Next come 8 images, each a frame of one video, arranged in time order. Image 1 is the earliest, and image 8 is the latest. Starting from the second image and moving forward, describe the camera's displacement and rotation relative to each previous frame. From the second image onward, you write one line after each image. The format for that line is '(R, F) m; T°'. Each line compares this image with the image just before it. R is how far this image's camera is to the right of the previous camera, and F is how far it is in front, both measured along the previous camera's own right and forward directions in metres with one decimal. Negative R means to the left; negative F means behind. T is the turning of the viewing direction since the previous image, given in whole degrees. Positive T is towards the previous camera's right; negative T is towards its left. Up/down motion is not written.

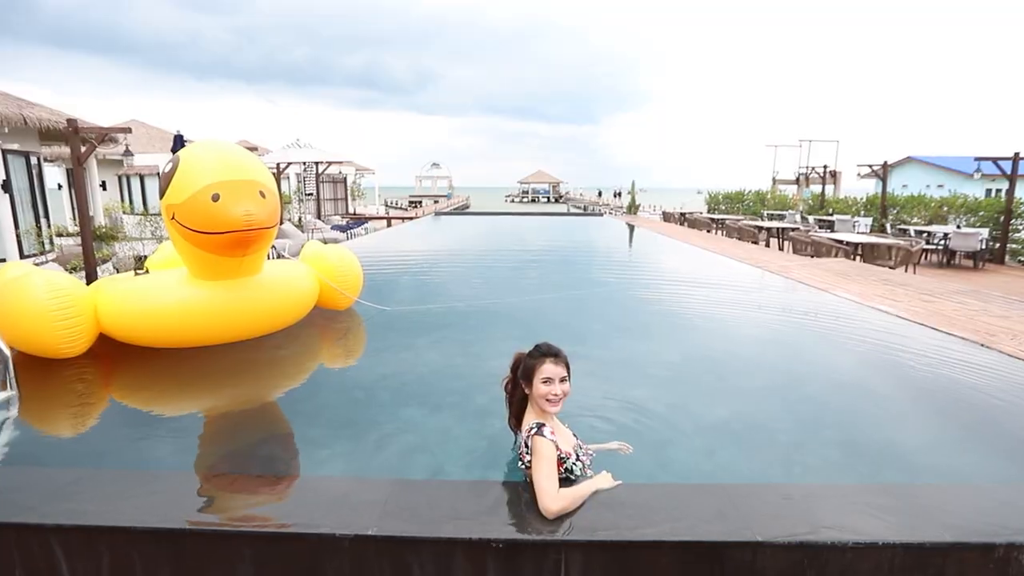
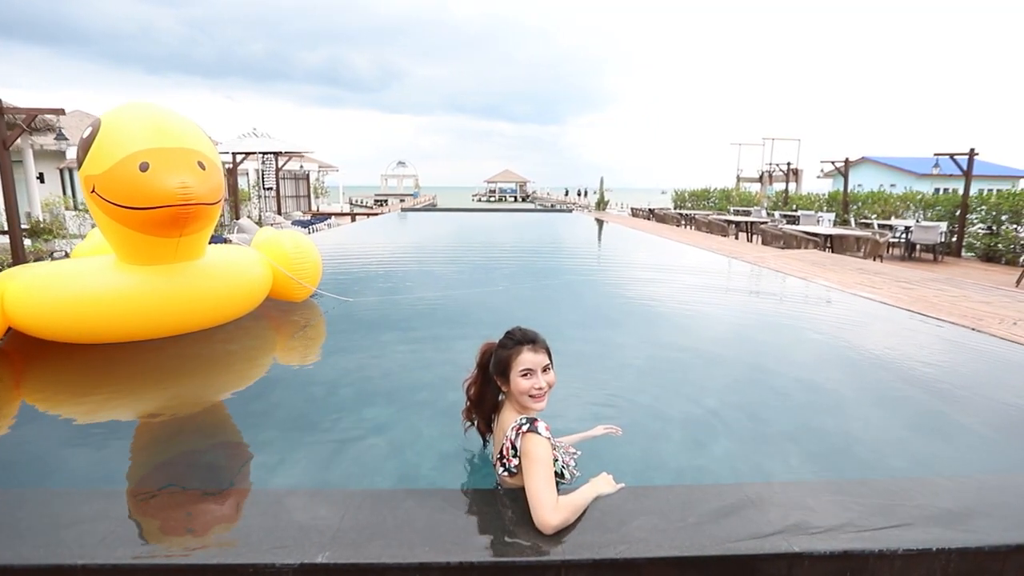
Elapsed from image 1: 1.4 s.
(-0.1, +0.4) m; +3°
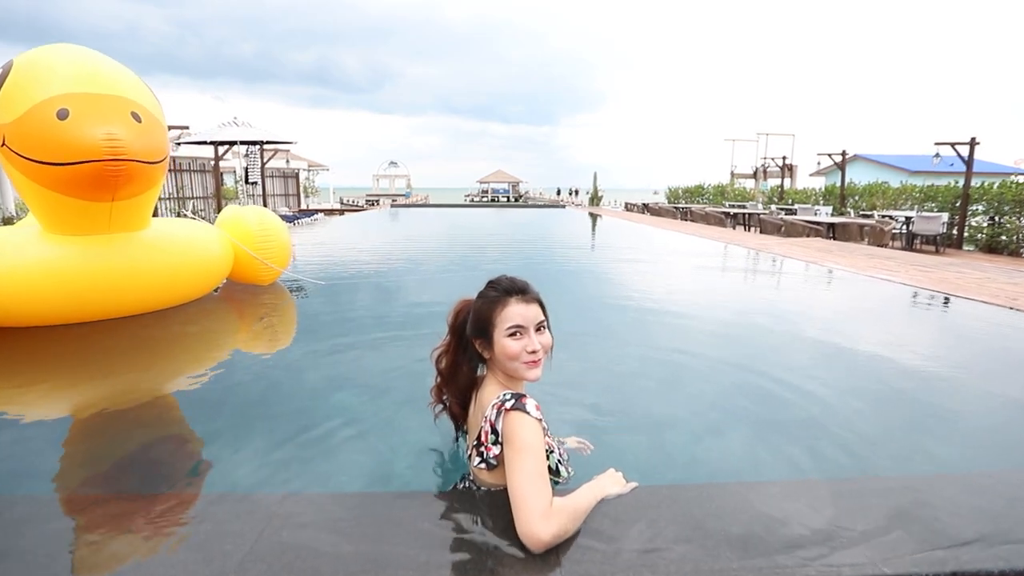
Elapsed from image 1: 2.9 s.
(0.0, +0.5) m; +1°
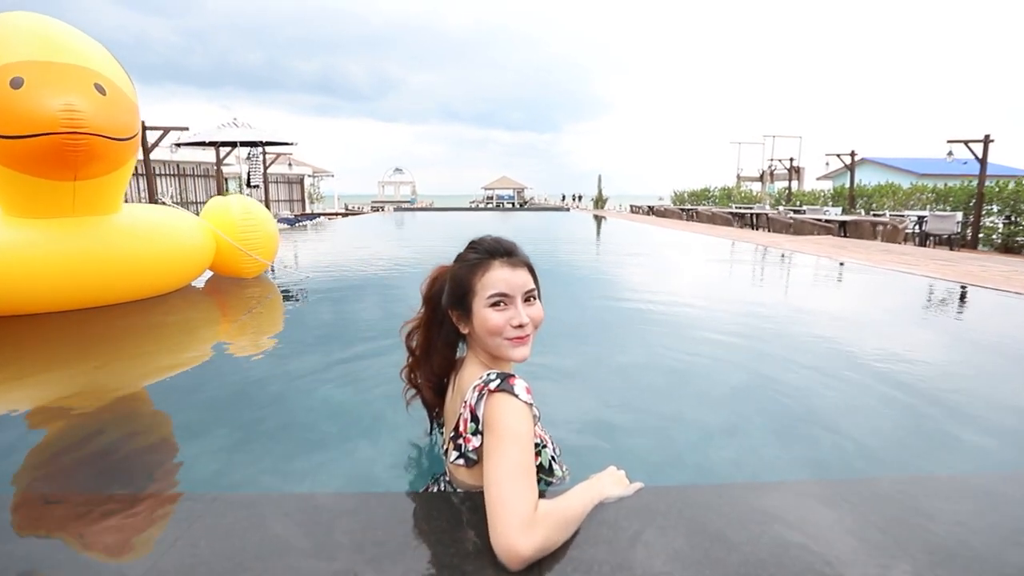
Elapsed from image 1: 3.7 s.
(+0.1, +0.3) m; -1°
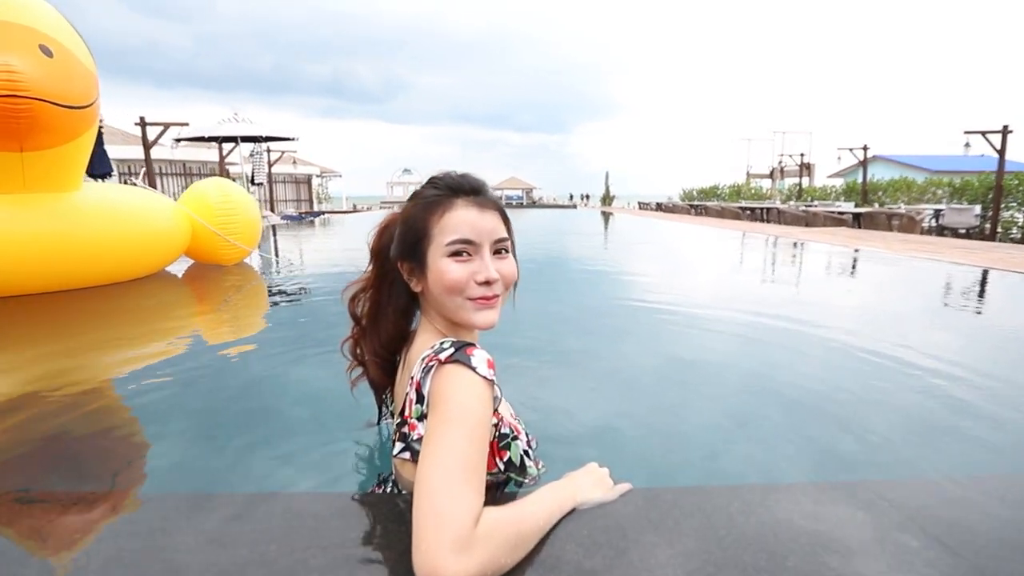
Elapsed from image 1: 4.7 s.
(+0.1, +0.3) m; -1°
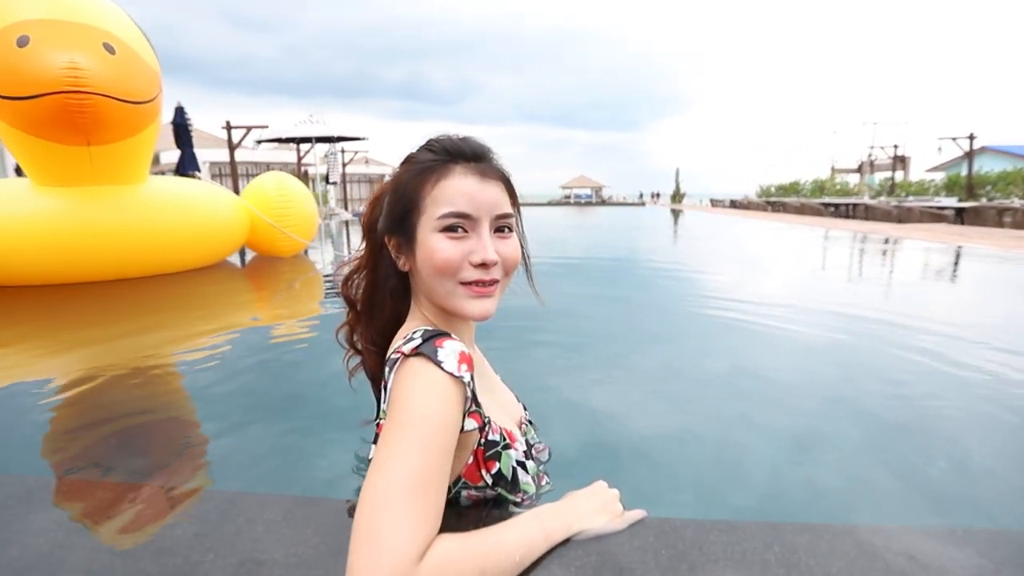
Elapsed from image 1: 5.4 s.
(+0.1, +0.2) m; -7°
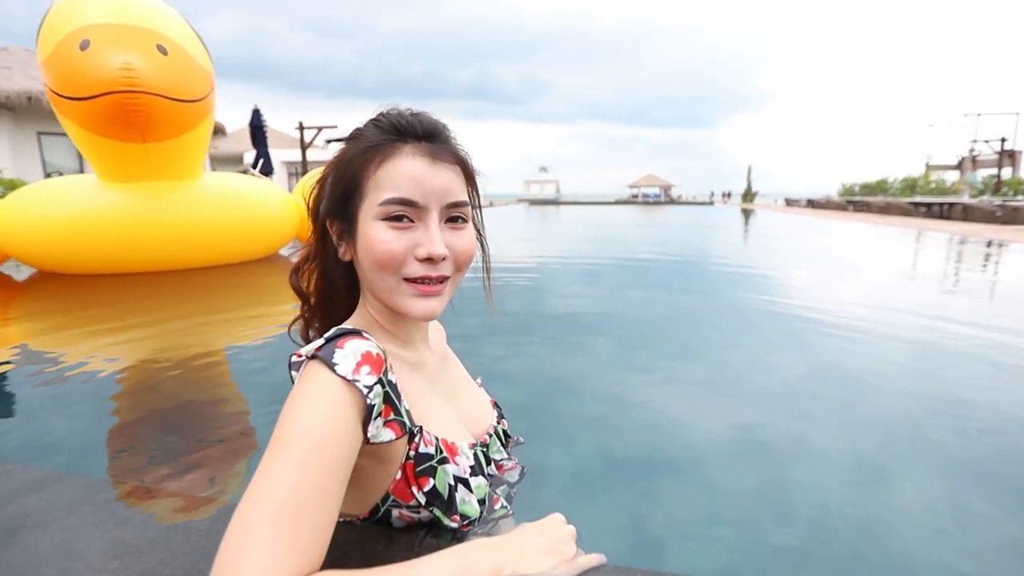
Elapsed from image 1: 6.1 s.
(+0.2, +0.1) m; -7°
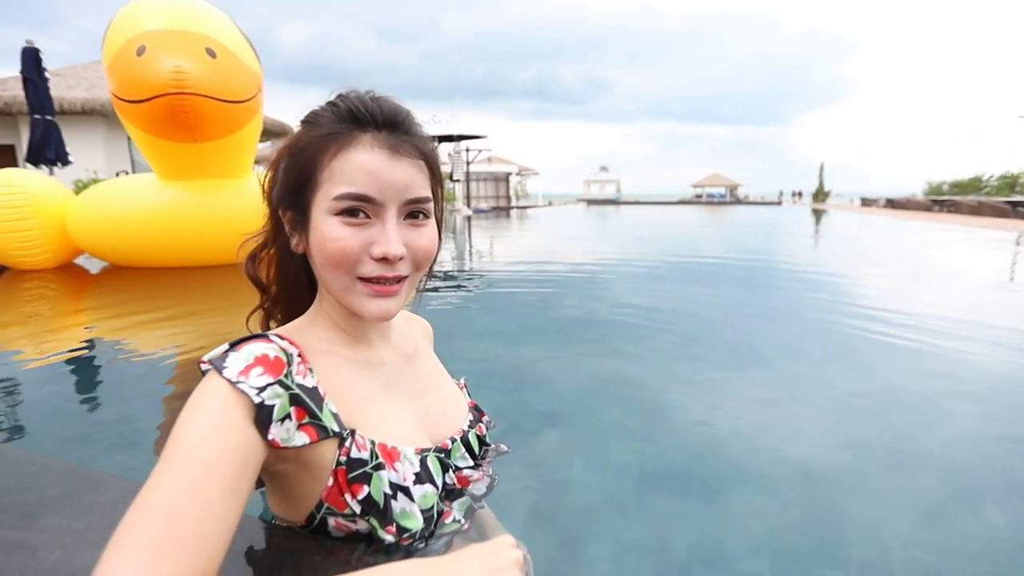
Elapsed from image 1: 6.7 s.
(+0.1, +0.1) m; -6°
